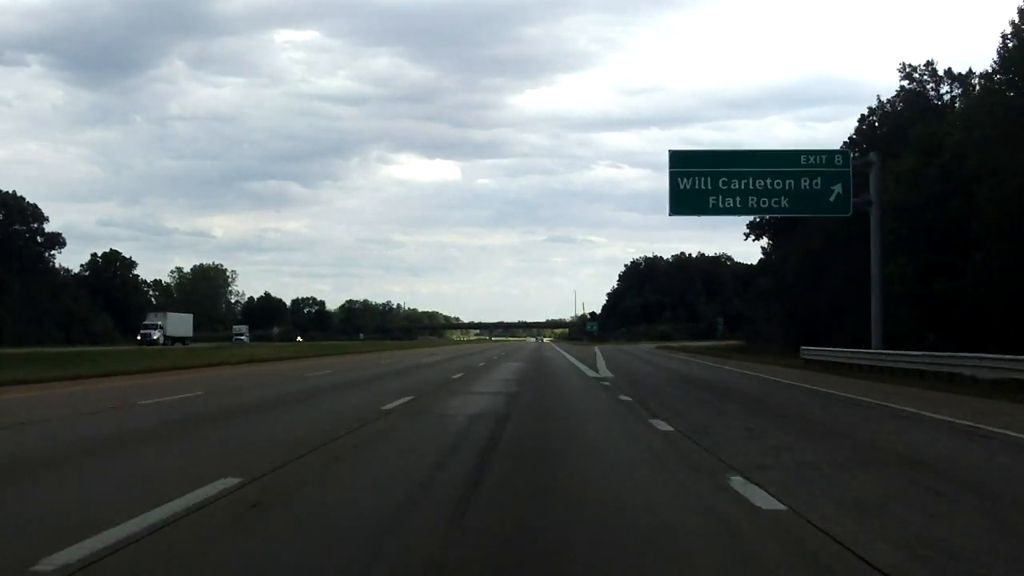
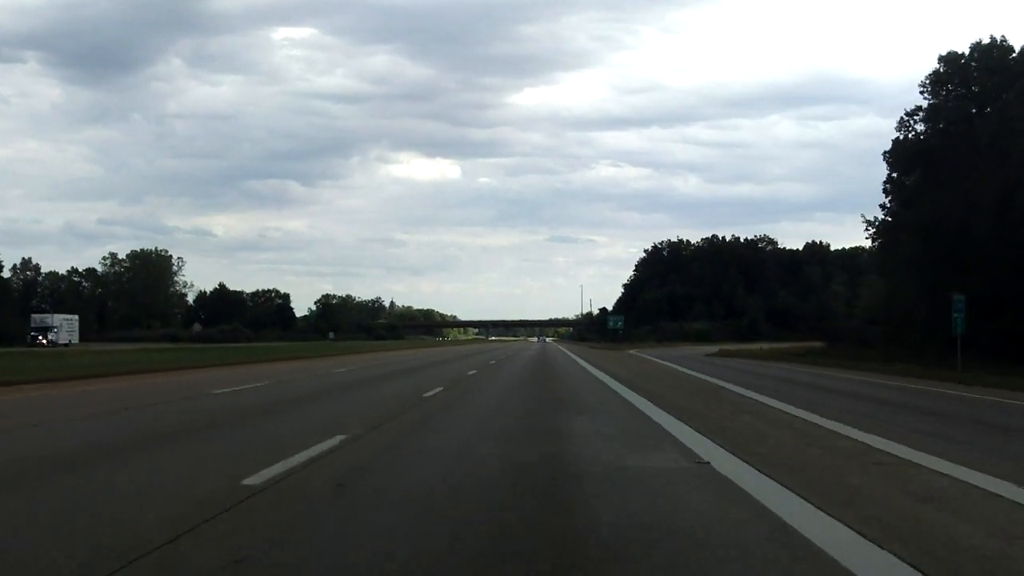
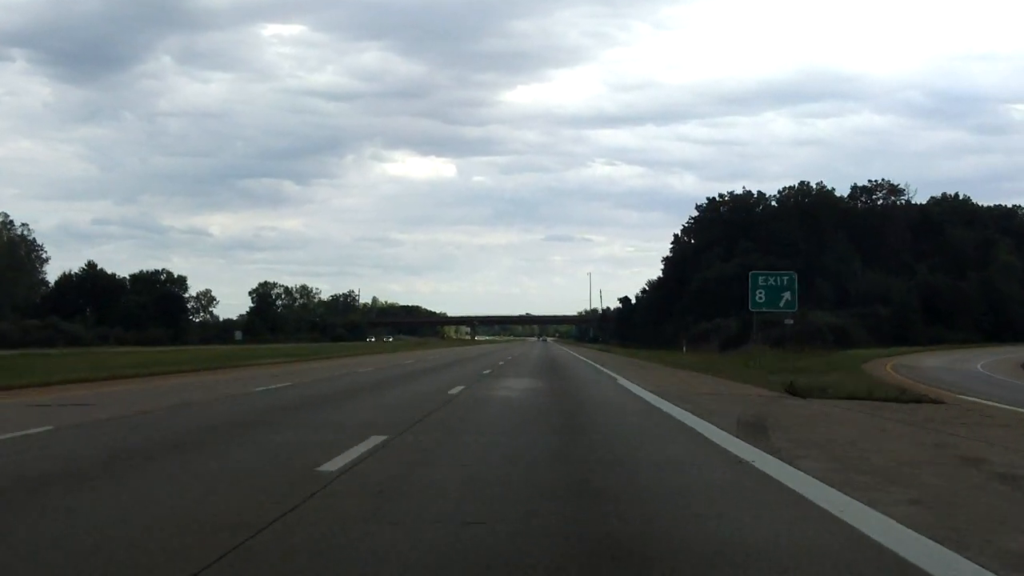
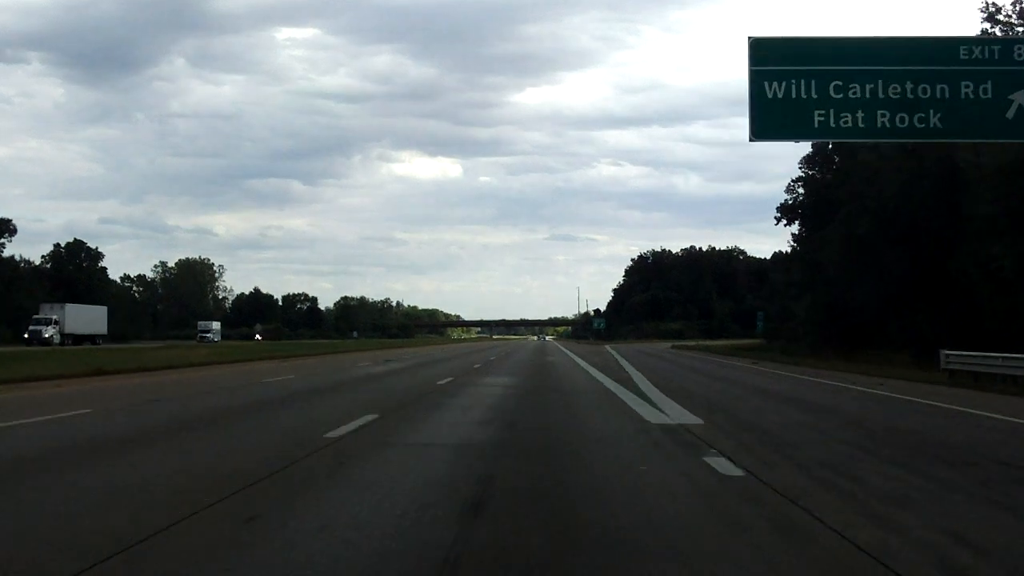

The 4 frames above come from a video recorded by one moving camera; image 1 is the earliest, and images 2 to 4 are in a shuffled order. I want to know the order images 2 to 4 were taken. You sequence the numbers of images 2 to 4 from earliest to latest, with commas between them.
4, 2, 3
